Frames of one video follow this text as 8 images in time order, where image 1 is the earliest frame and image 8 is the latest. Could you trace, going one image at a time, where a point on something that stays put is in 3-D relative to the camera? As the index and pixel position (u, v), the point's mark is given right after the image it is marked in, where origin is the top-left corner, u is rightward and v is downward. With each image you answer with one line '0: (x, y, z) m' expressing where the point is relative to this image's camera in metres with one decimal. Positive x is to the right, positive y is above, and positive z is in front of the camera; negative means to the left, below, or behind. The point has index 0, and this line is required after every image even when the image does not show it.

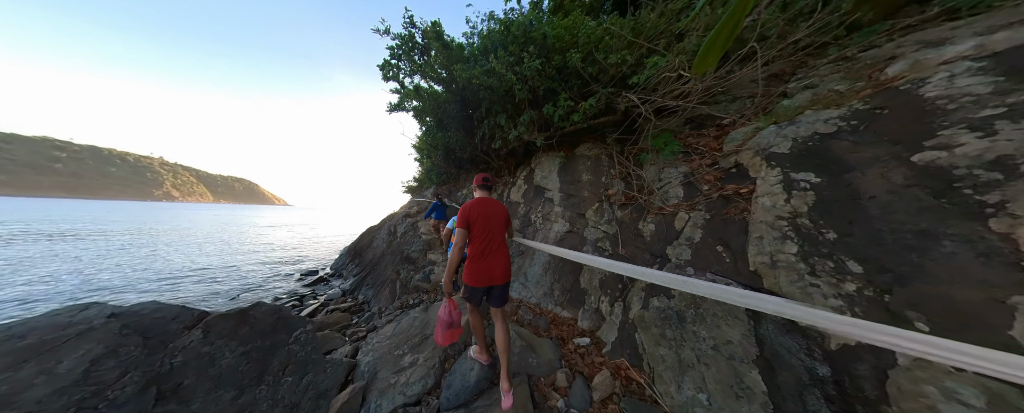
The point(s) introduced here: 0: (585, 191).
0: (+1.7, +0.3, +4.6) m
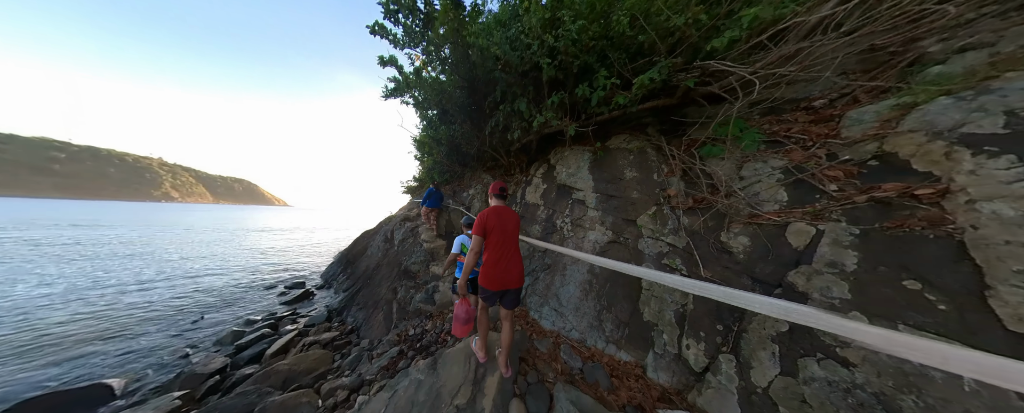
0: (+2.2, +0.2, +3.7) m
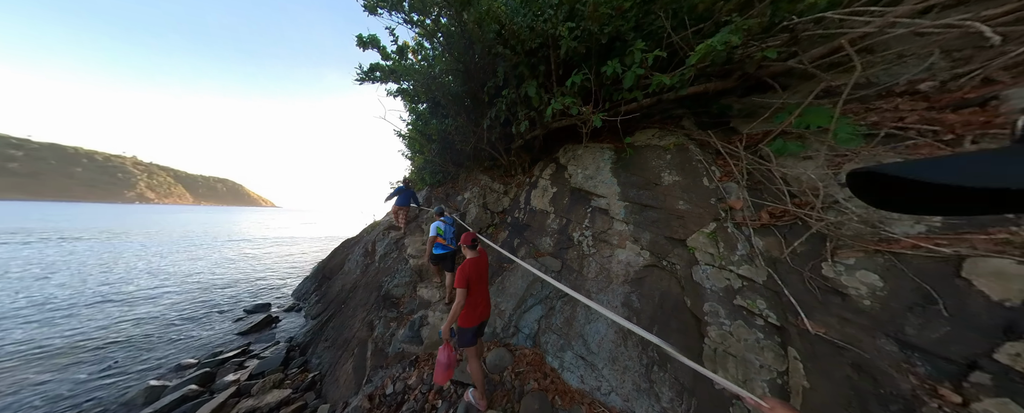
0: (+2.4, +0.1, +2.9) m
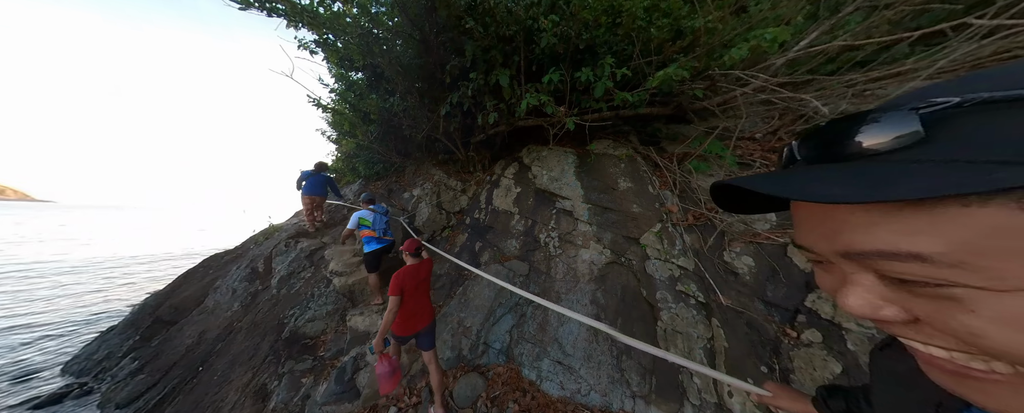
0: (+1.9, 0.0, +3.3) m
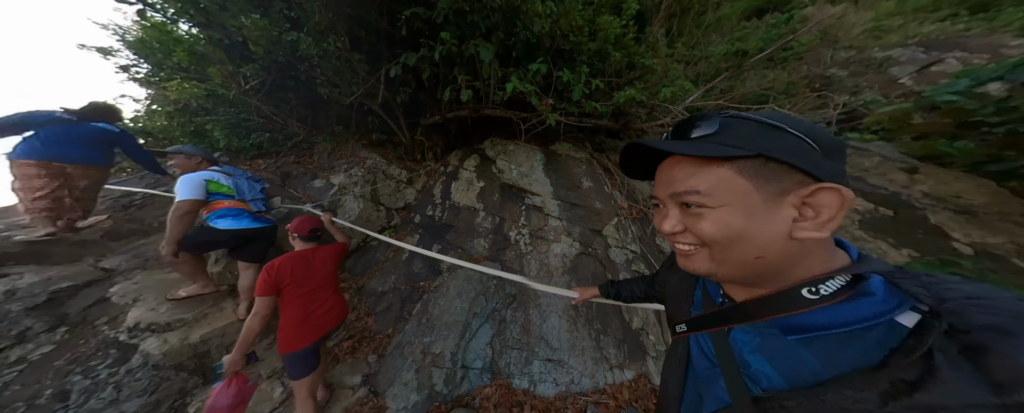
0: (+1.4, +0.1, +3.7) m
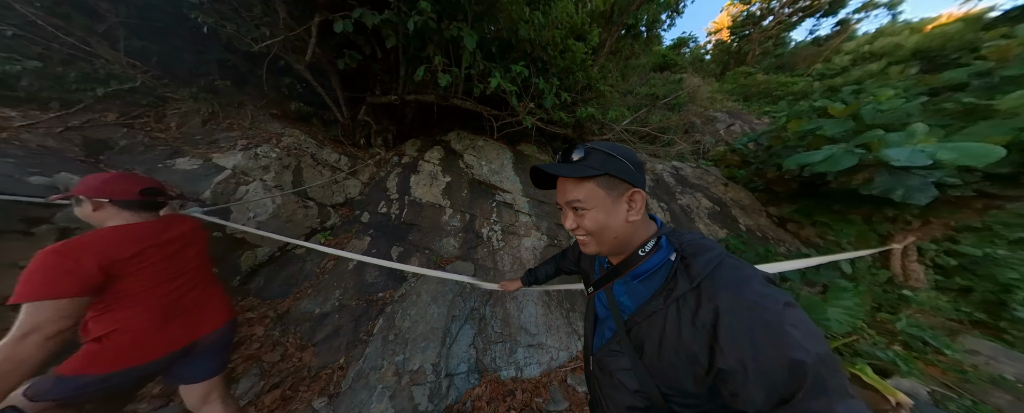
0: (+0.7, +0.1, +4.1) m
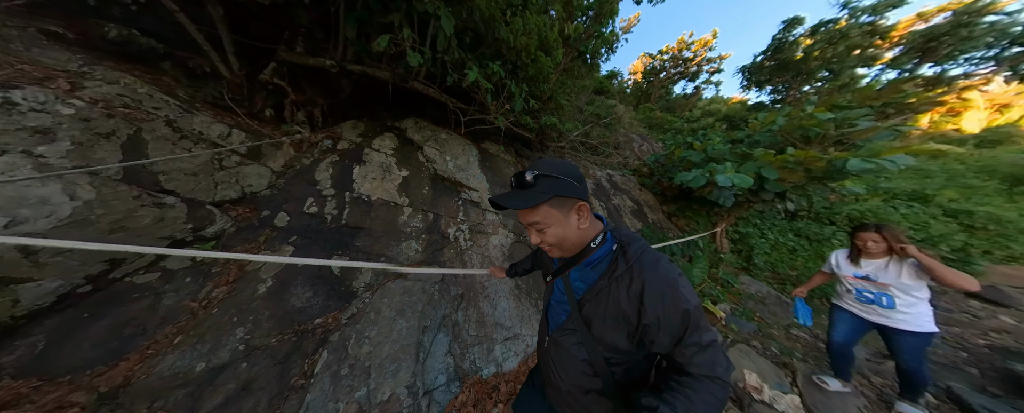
0: (-0.1, +0.2, +4.3) m
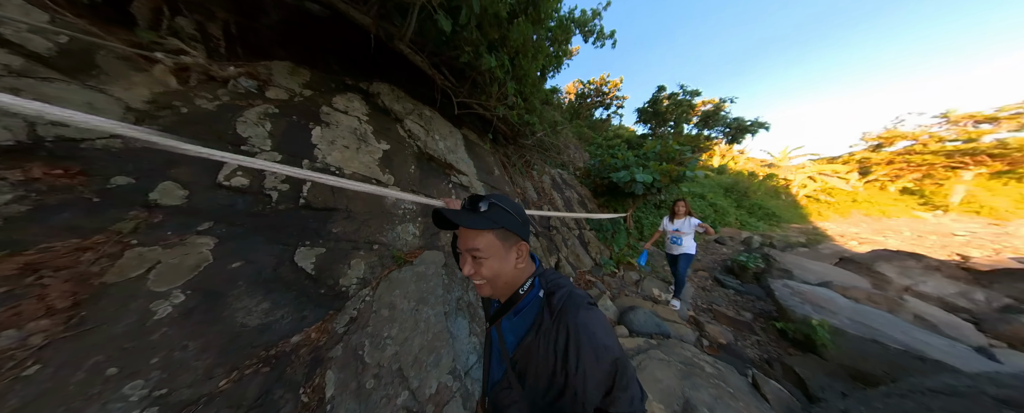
0: (-0.7, +0.4, +4.2) m
